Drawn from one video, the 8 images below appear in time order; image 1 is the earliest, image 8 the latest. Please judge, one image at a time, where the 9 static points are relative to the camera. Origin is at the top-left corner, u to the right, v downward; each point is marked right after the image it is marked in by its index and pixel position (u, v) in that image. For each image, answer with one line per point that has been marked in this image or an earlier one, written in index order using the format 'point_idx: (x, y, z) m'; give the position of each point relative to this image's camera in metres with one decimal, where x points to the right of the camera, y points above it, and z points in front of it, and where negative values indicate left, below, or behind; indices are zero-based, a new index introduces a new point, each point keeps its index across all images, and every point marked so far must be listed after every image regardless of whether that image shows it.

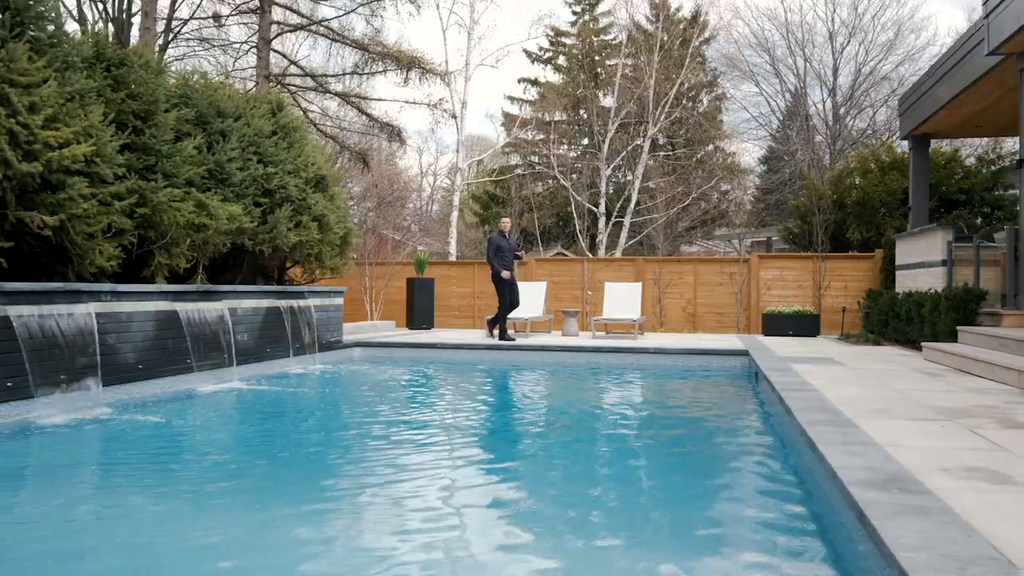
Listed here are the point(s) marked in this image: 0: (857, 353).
0: (+4.1, -0.8, +9.7) m
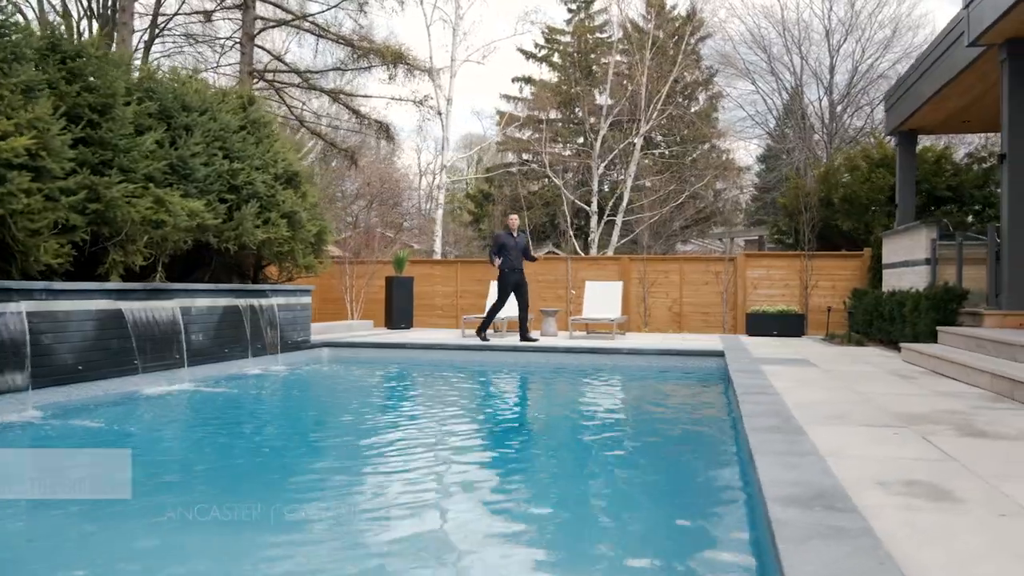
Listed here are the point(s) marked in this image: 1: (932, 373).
0: (+3.8, -0.8, +9.5) m
1: (+3.8, -0.8, +7.2) m
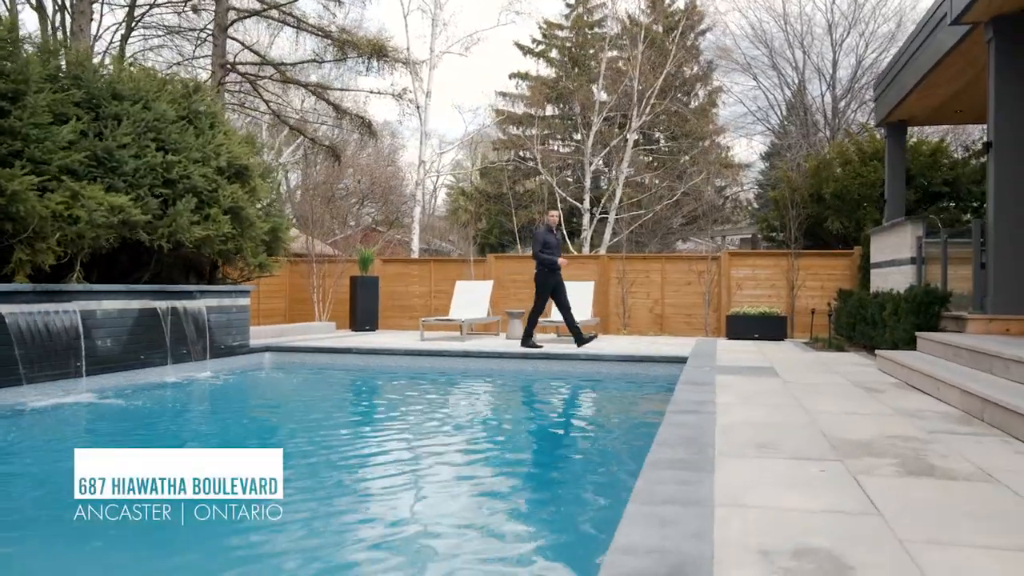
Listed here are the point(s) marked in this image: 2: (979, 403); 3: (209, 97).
0: (+3.2, -0.8, +8.7) m
1: (+3.2, -0.8, +6.4) m
2: (+2.8, -0.7, +4.8) m
3: (-4.3, +2.7, +11.4) m
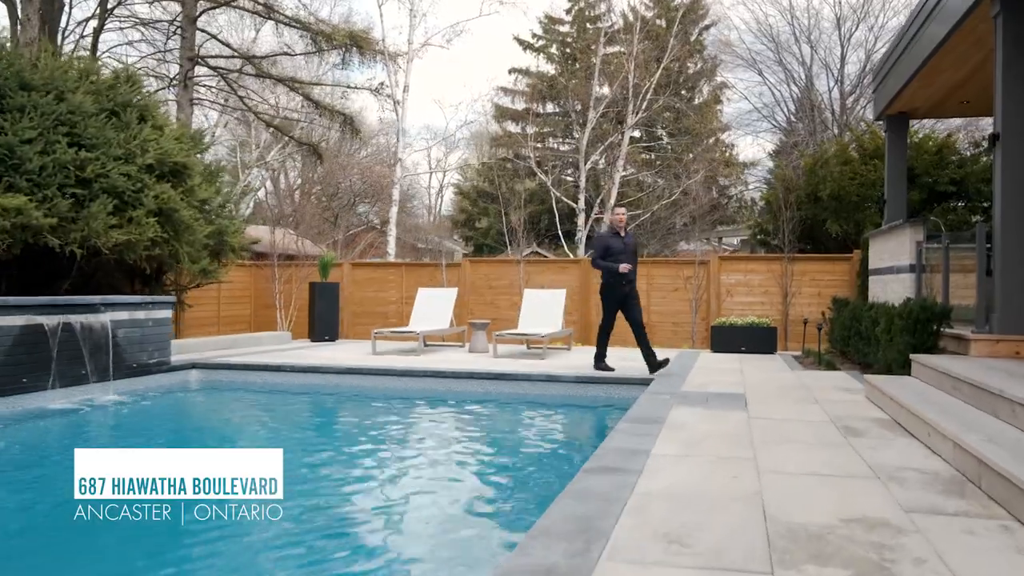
0: (+2.6, -0.9, +7.7) m
1: (+2.5, -0.9, +5.4) m
2: (+2.2, -0.8, +3.7) m
3: (-4.9, +2.6, +10.5) m
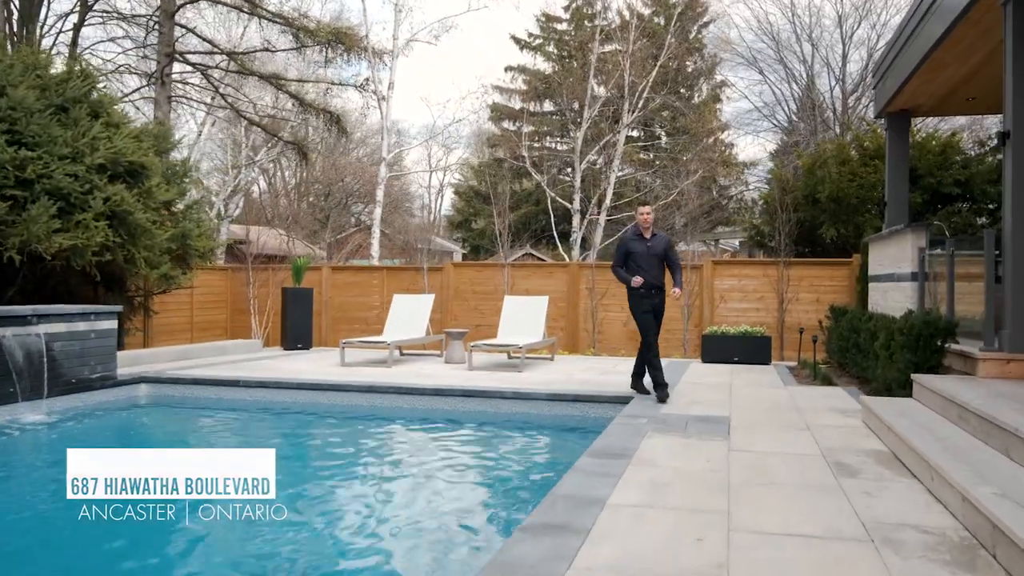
0: (+2.3, -1.0, +7.0) m
1: (+2.2, -1.0, +4.7) m
2: (+1.9, -0.9, +3.1) m
3: (-5.2, +2.5, +9.9) m
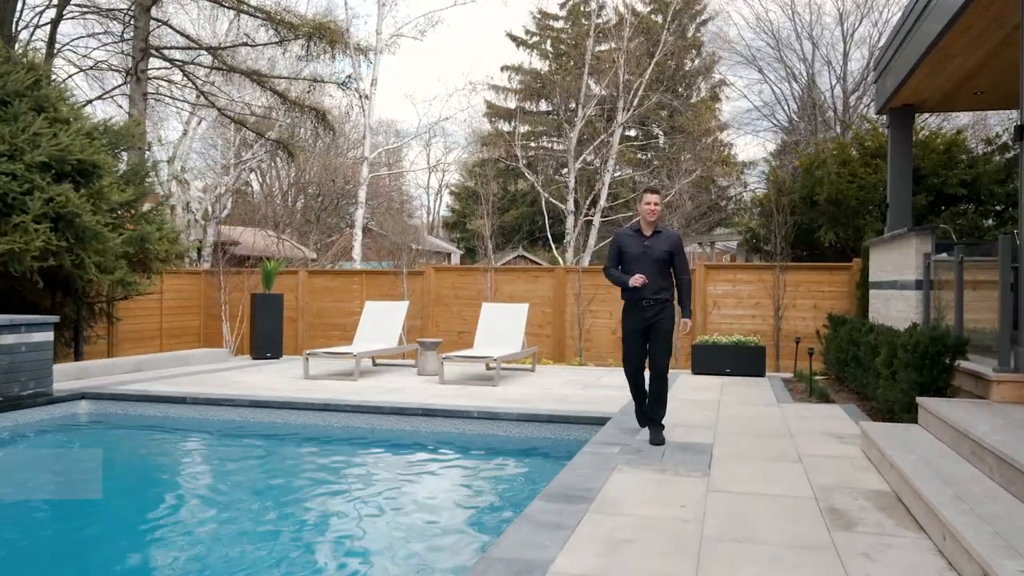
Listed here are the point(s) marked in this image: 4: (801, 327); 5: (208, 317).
0: (+2.0, -1.1, +6.4) m
1: (+1.9, -1.1, +4.1) m
2: (+1.6, -1.0, +2.5) m
3: (-5.4, +2.4, +9.2) m
4: (+4.5, -0.6, +12.4) m
5: (-5.6, -0.5, +14.6) m
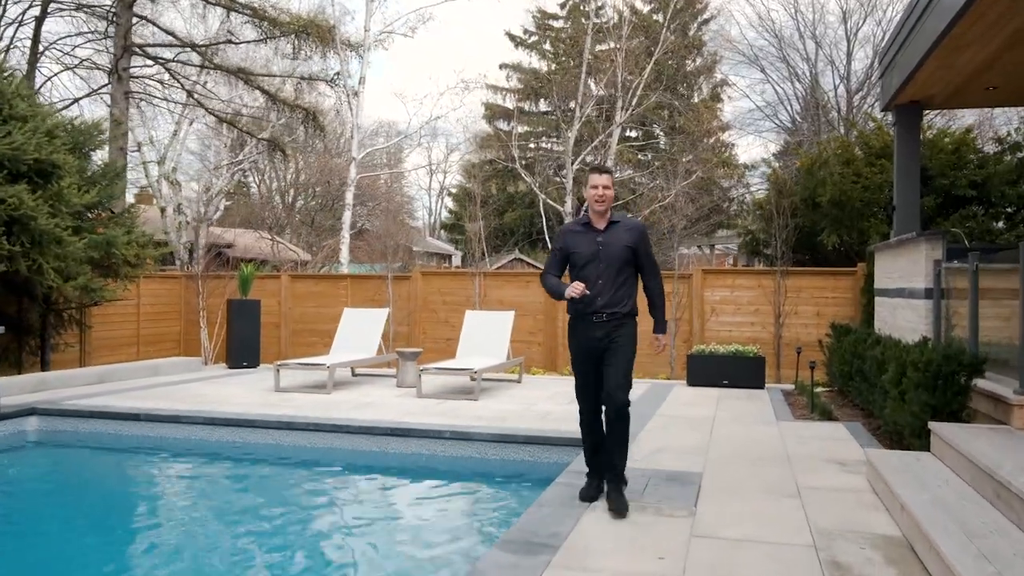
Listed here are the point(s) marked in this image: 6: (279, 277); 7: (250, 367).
0: (+1.8, -1.2, +5.8) m
1: (+1.7, -1.2, +3.5) m
2: (+1.4, -1.1, +1.9) m
3: (-5.6, +2.3, +8.7) m
4: (+4.3, -0.7, +11.8) m
5: (-5.8, -0.6, +14.1) m
6: (-4.2, +0.2, +14.3) m
7: (-3.9, -1.2, +11.7) m
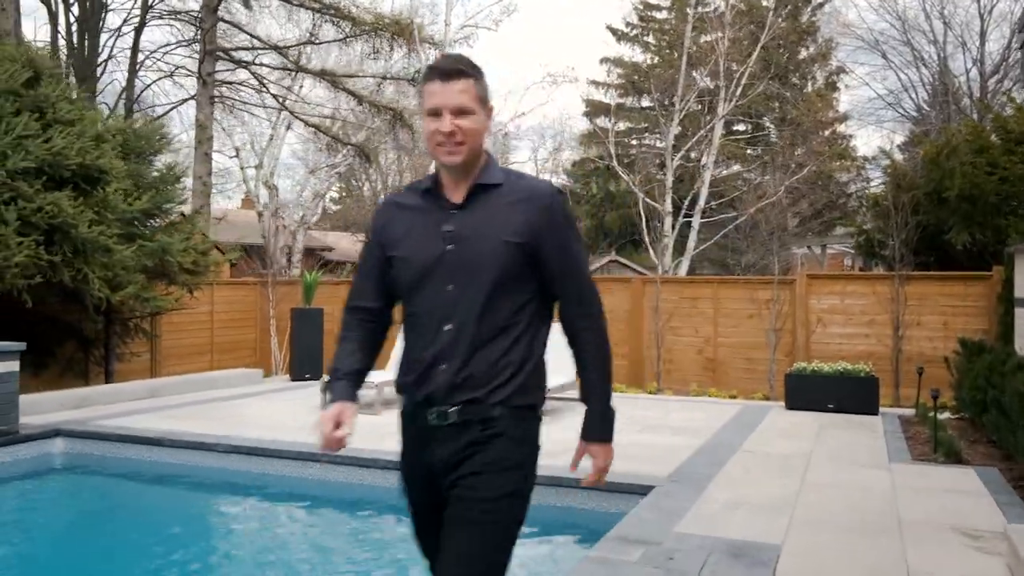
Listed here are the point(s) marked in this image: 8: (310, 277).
0: (+2.0, -1.3, +4.6) m
1: (+1.6, -1.3, +2.4) m
2: (+1.0, -1.2, +0.8) m
3: (-5.0, +2.2, +8.5) m
4: (+5.3, -0.8, +10.2) m
5: (-4.4, -0.7, +13.8) m
6: (-2.8, +0.1, +13.8) m
7: (-2.8, -1.3, +11.2) m
8: (-3.0, +0.2, +12.2) m
